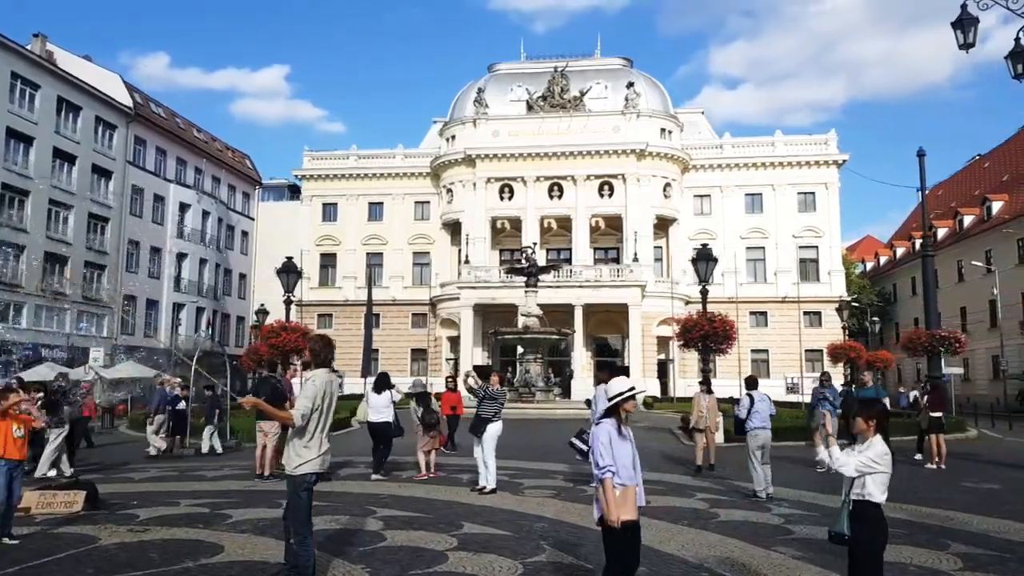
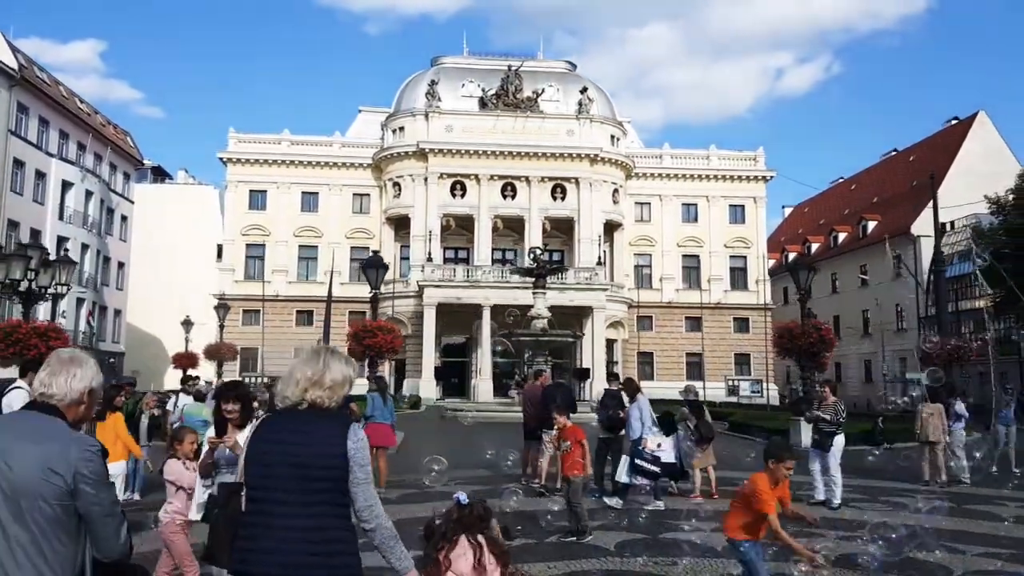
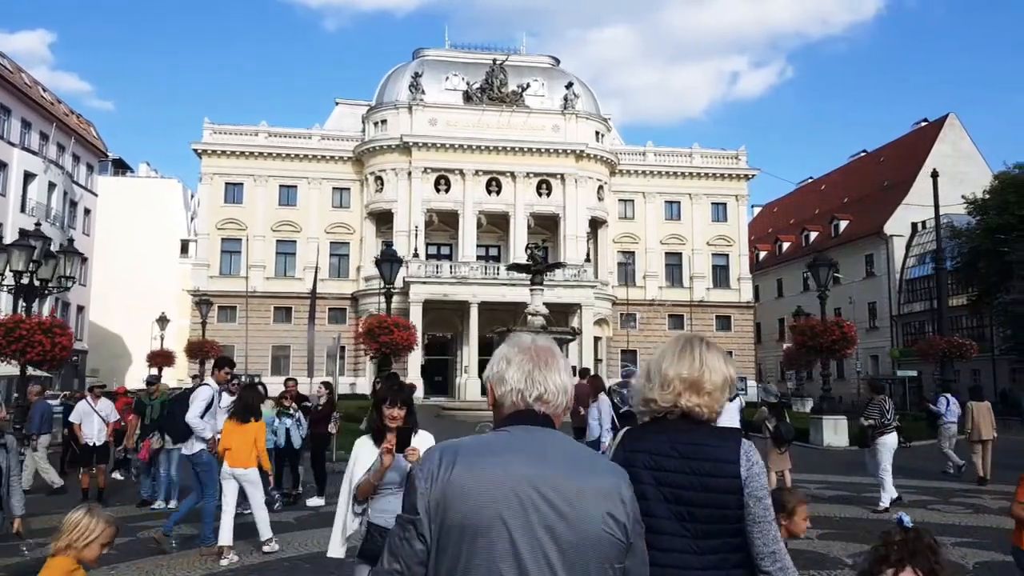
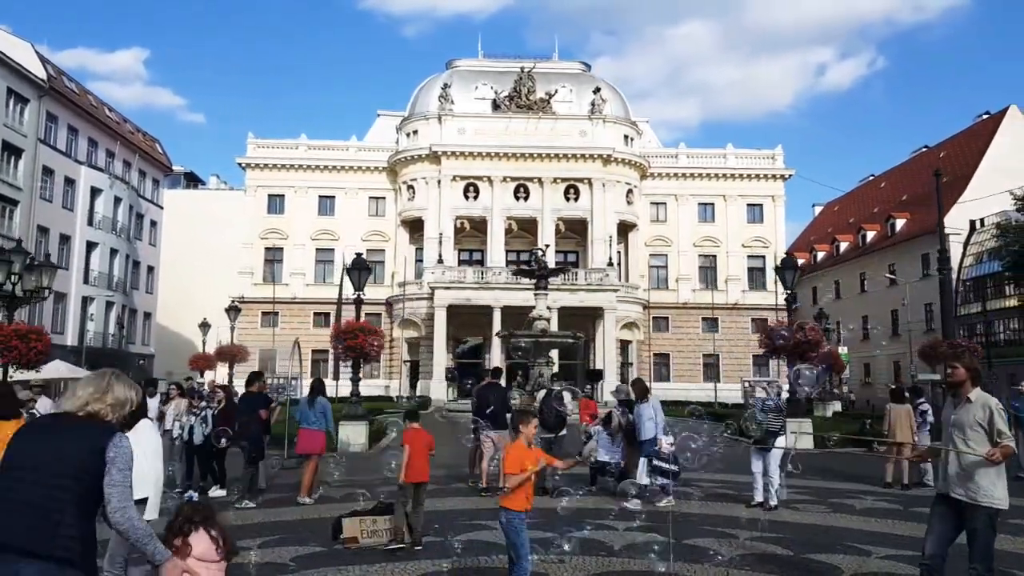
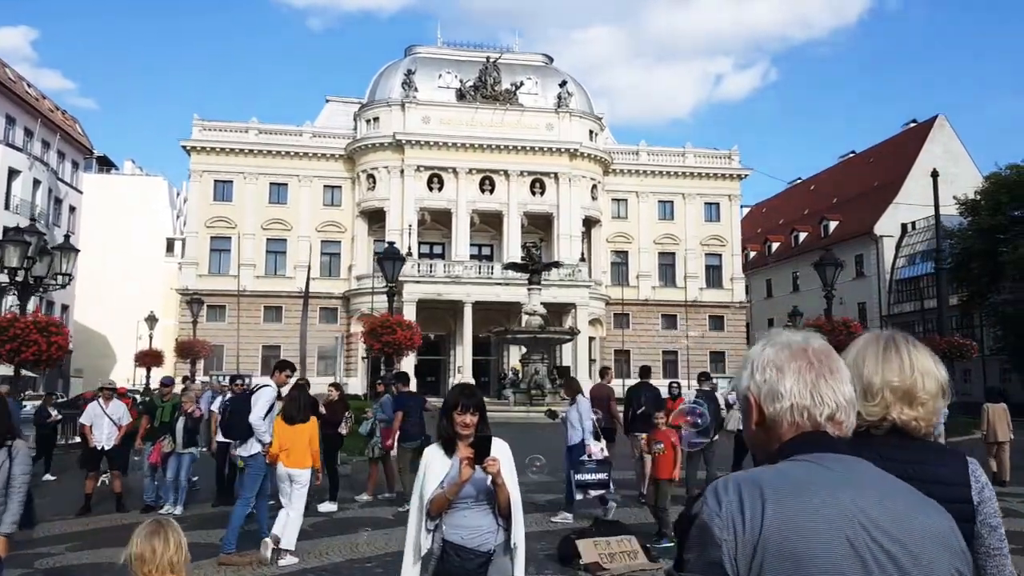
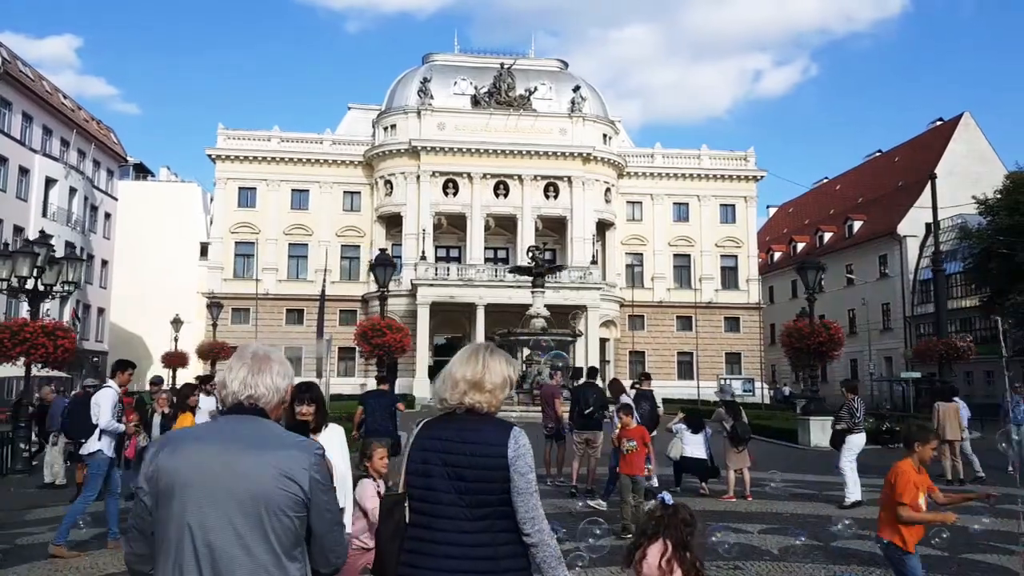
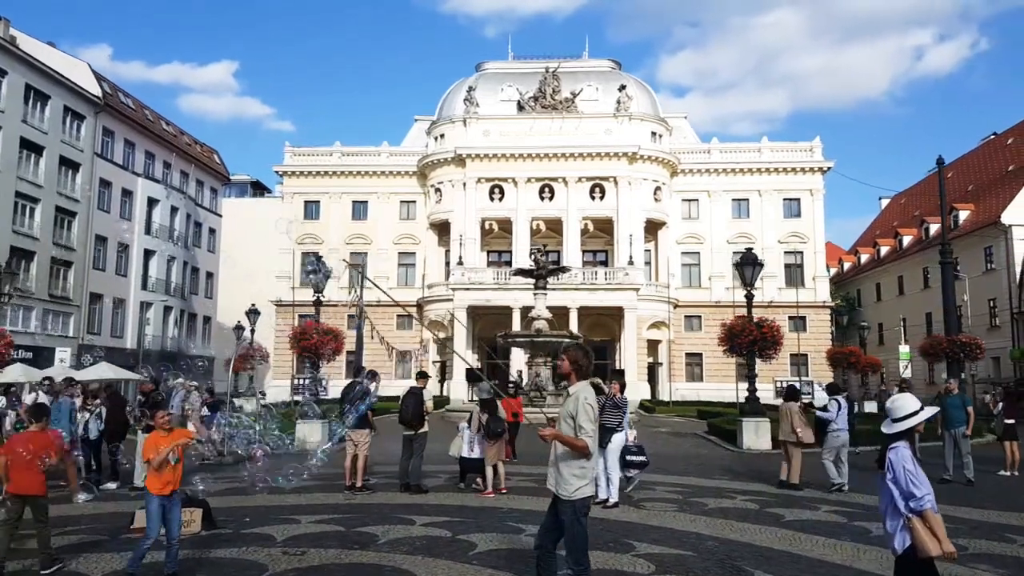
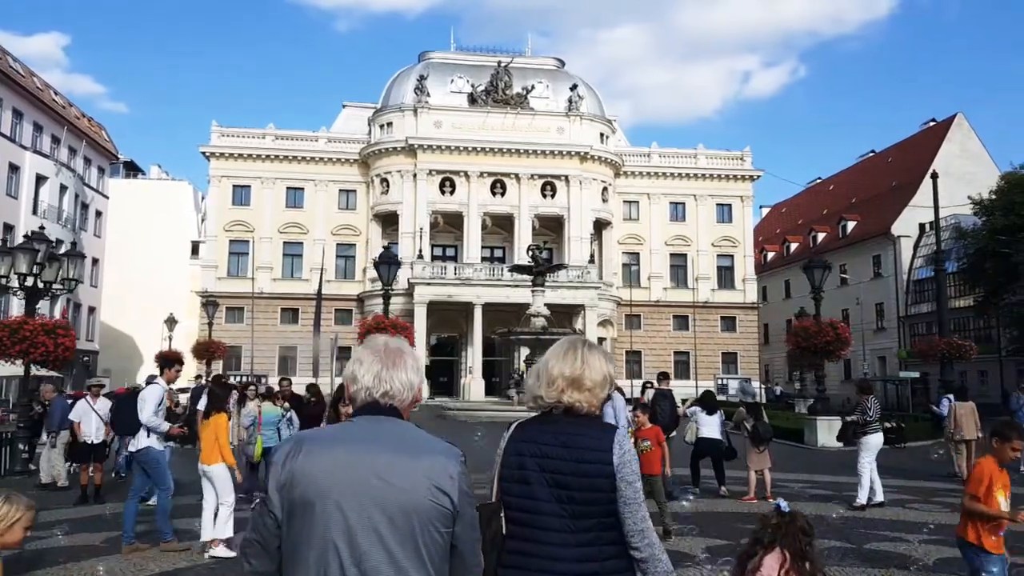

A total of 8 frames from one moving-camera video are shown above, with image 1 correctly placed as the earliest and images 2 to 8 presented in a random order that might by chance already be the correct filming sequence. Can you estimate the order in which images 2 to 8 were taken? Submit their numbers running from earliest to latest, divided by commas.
7, 4, 2, 6, 8, 3, 5
